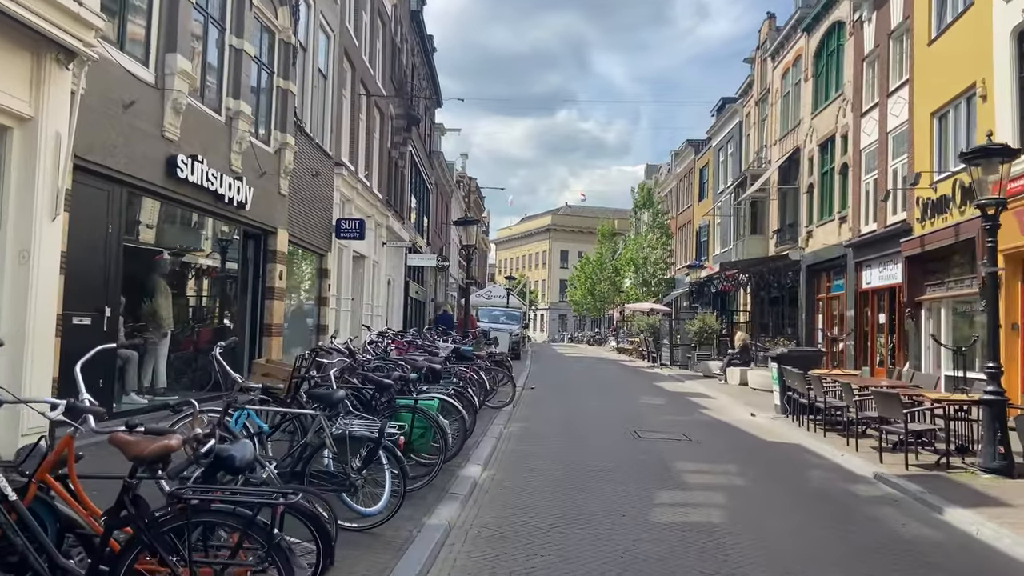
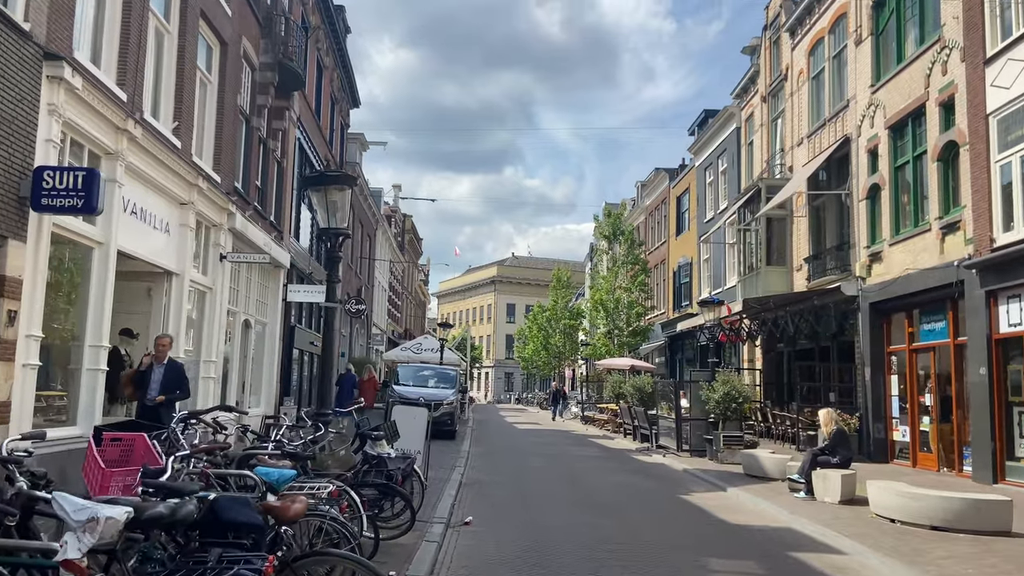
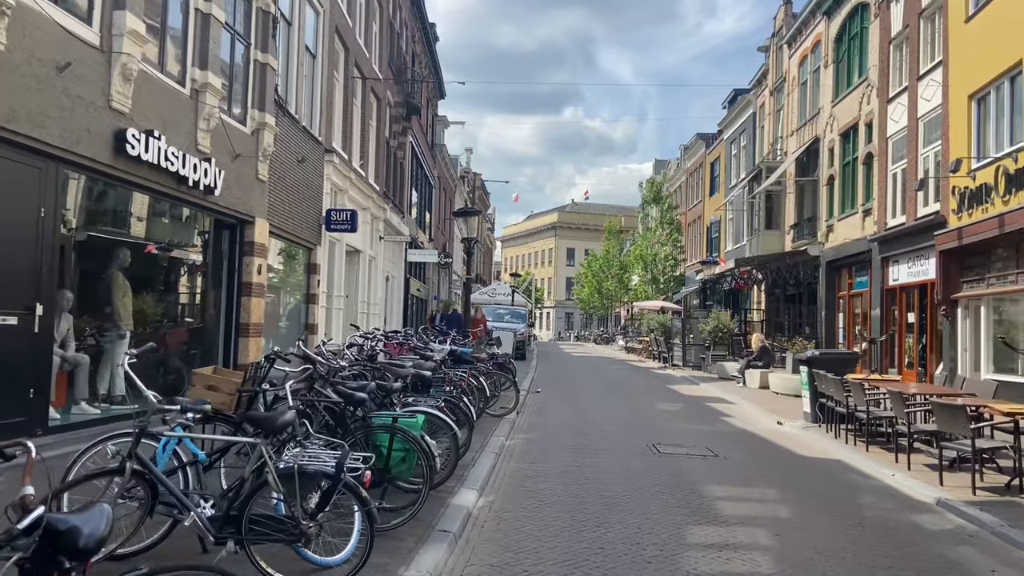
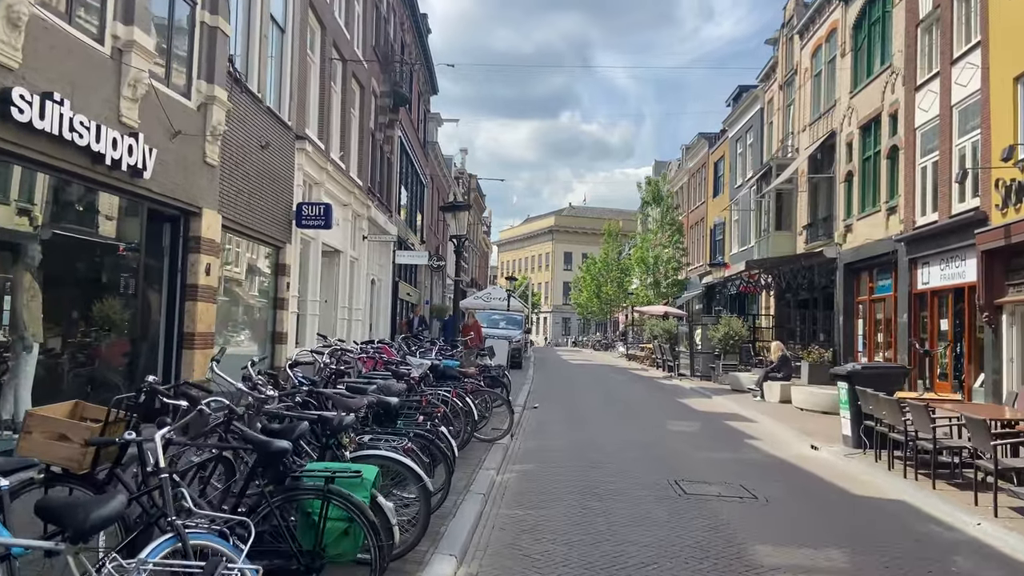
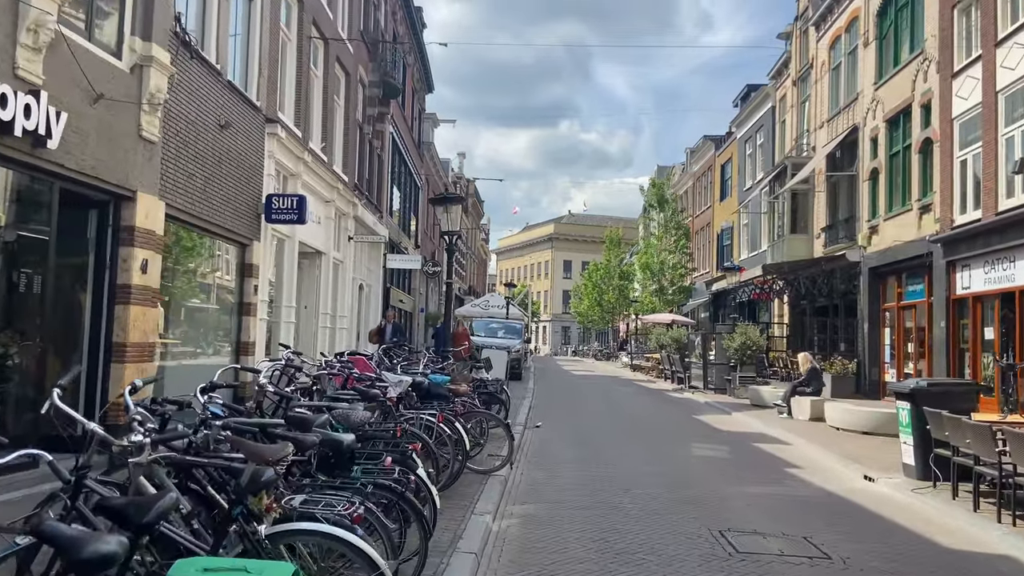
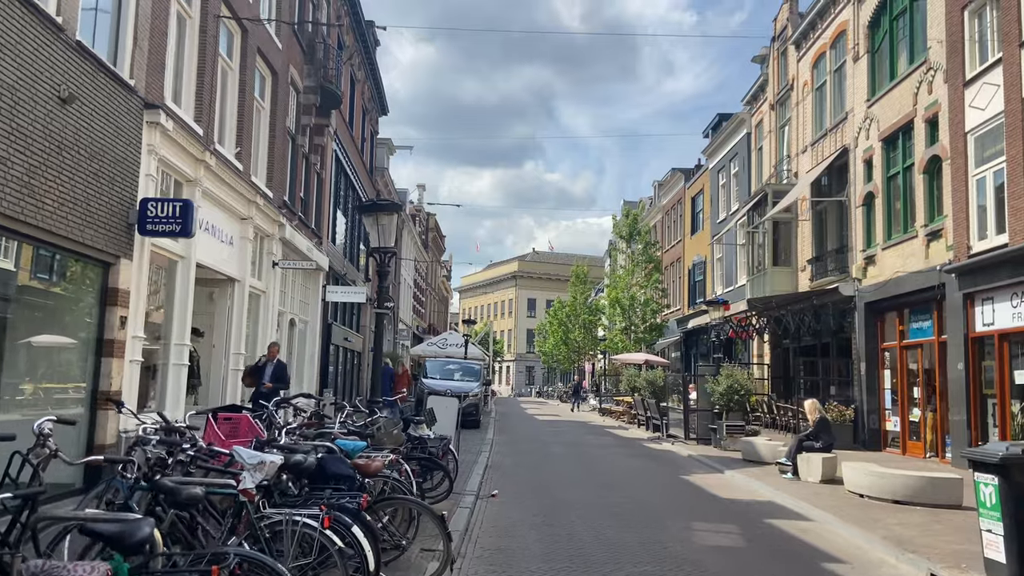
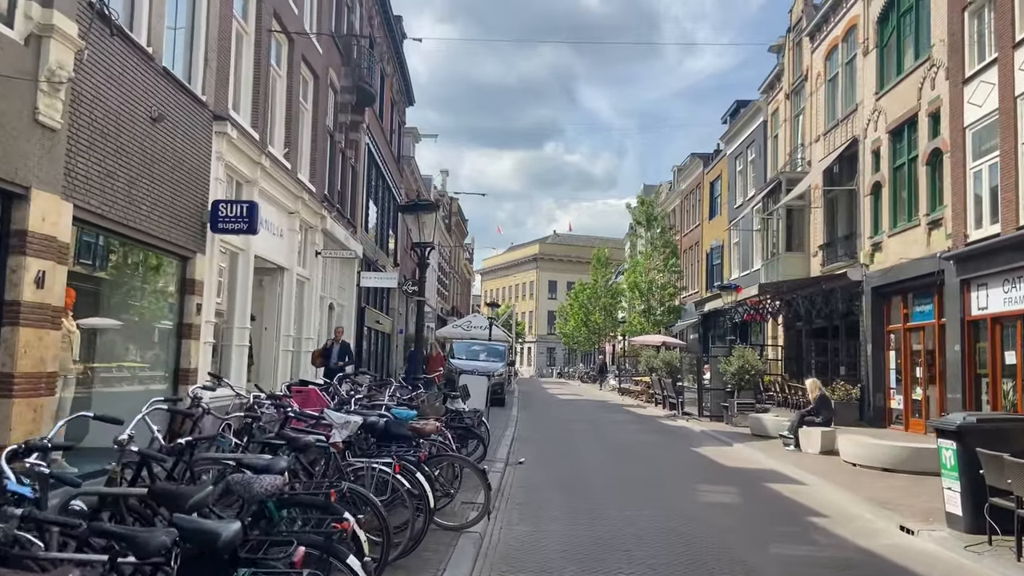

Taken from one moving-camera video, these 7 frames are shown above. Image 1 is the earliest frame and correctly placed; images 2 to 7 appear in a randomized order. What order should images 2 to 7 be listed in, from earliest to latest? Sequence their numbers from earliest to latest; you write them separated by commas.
3, 4, 5, 7, 6, 2
